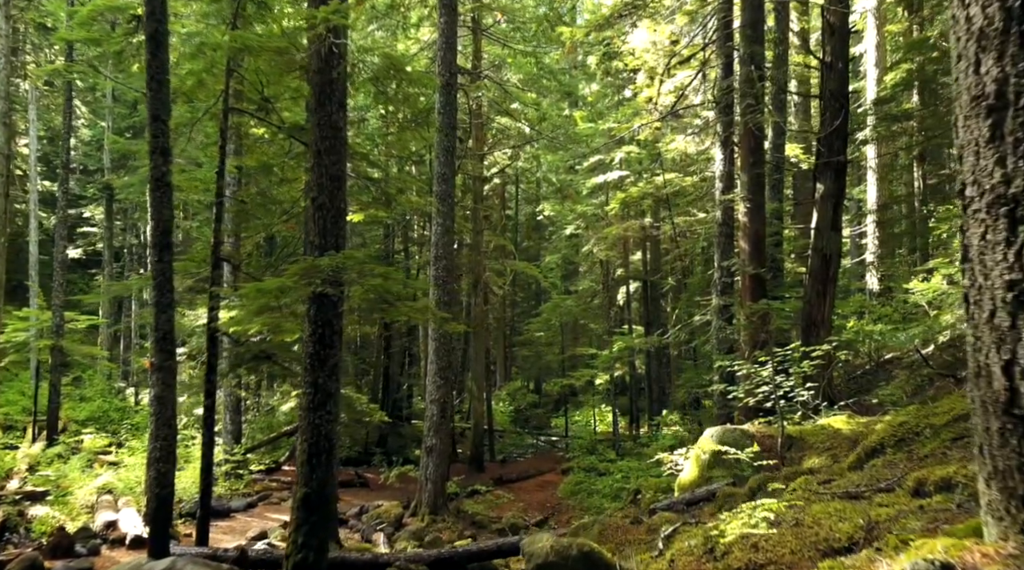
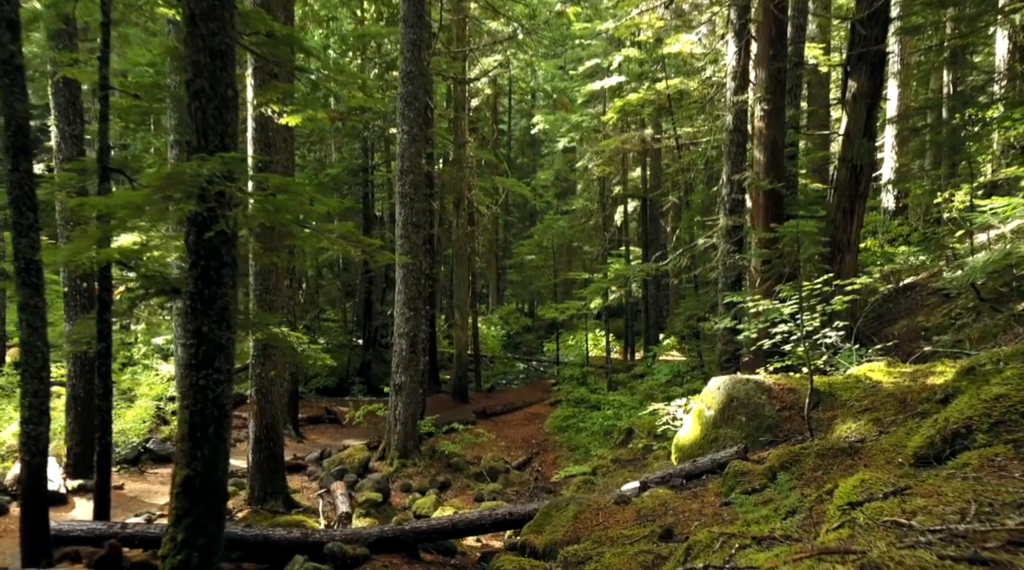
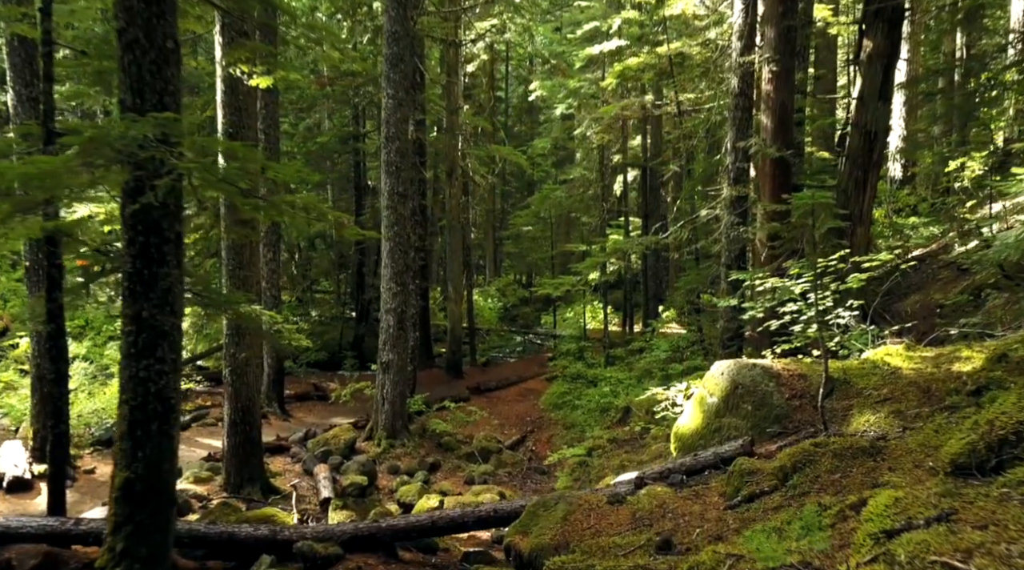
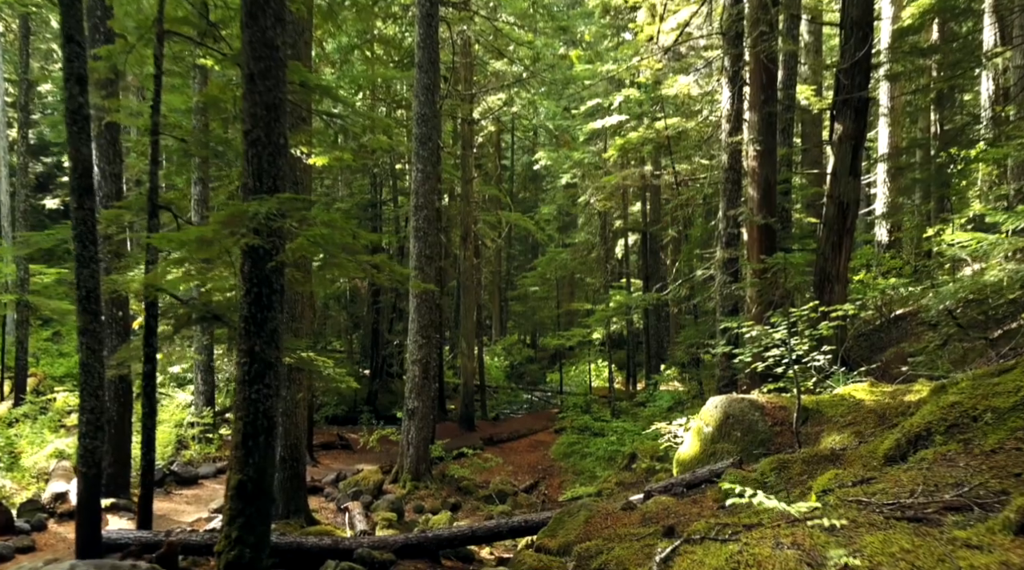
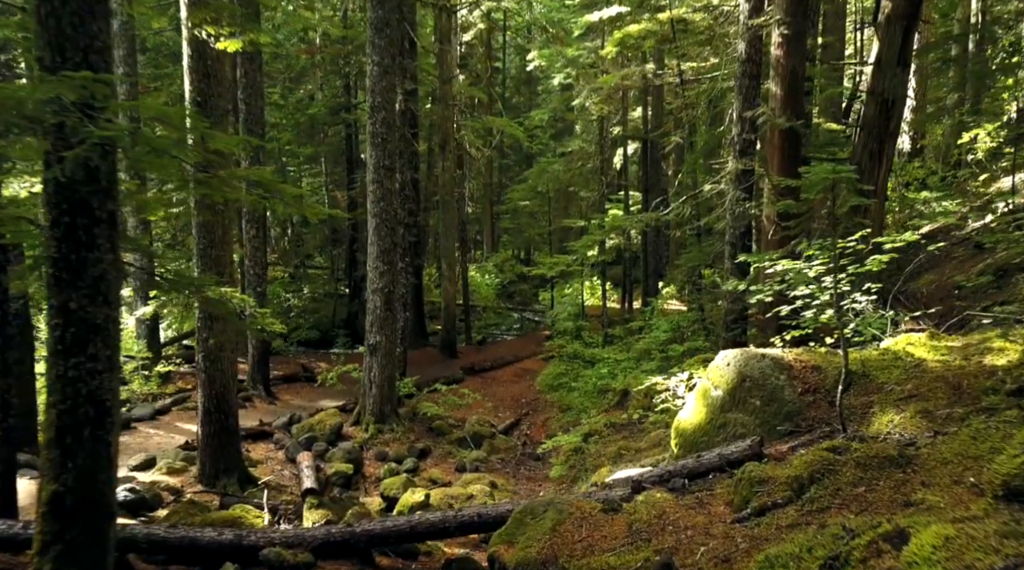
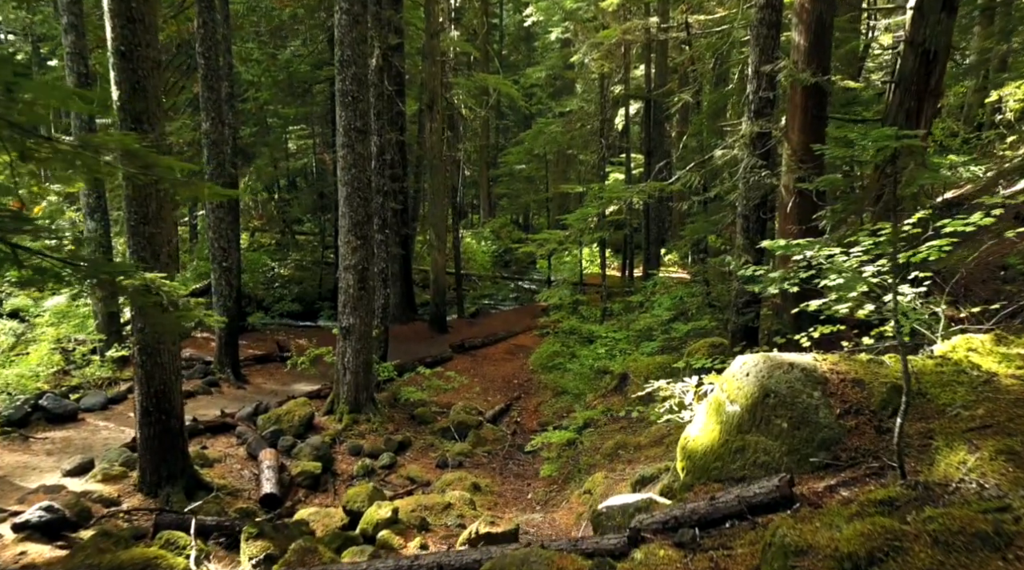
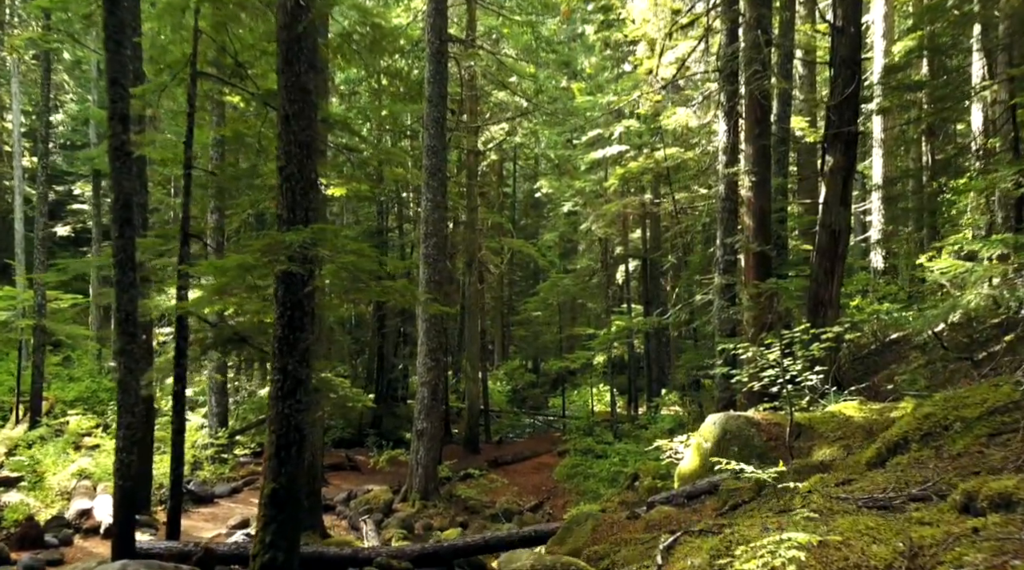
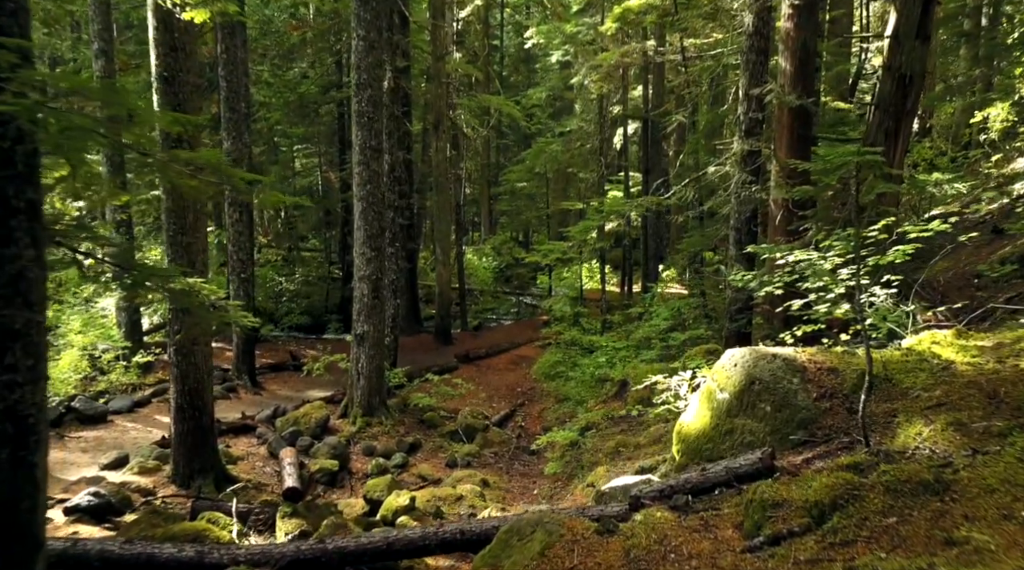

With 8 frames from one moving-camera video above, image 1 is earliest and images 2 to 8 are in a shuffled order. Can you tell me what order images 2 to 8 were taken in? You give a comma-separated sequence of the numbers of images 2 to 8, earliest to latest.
7, 4, 2, 3, 5, 8, 6
